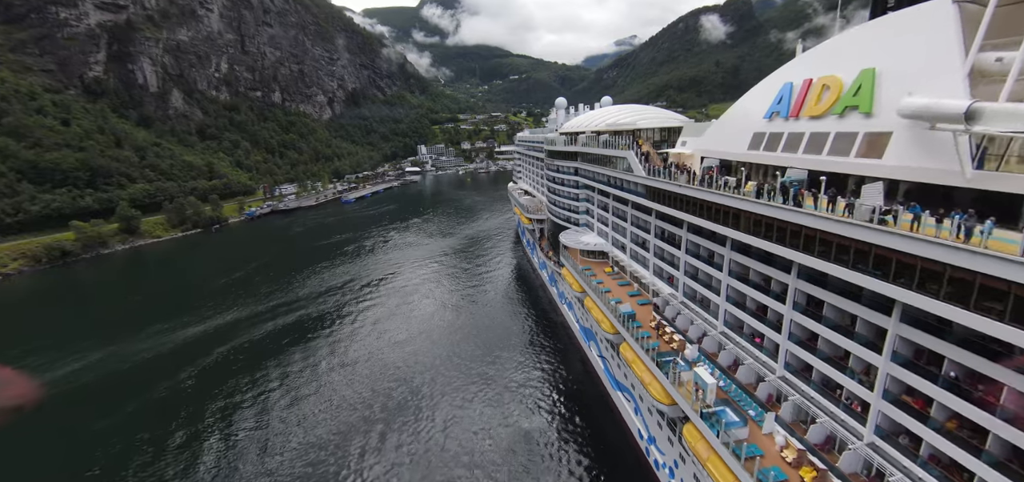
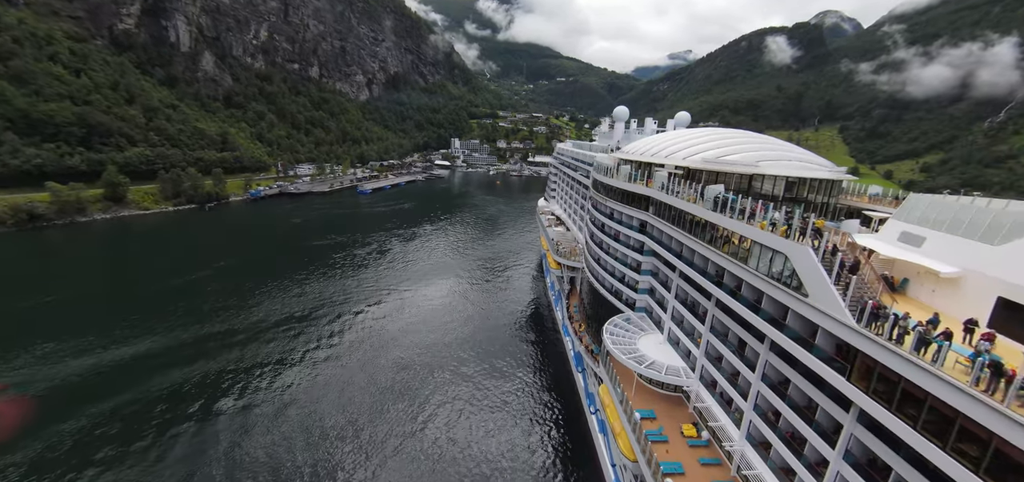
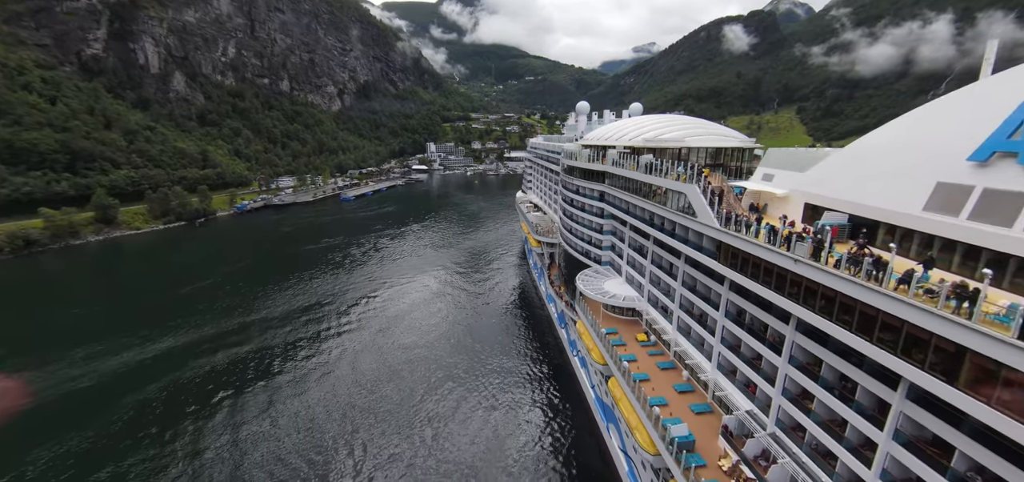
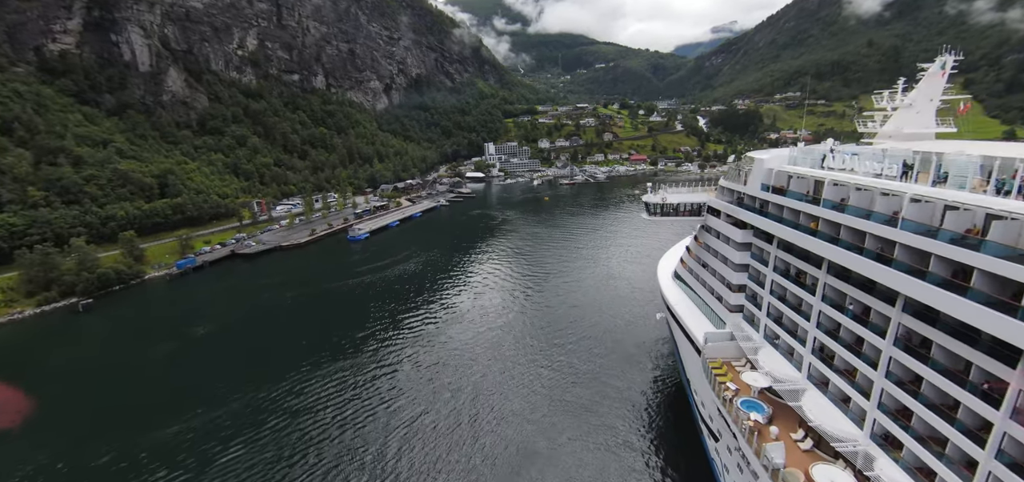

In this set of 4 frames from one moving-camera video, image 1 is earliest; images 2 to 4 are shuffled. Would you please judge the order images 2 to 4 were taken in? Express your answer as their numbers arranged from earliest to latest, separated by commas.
3, 2, 4
